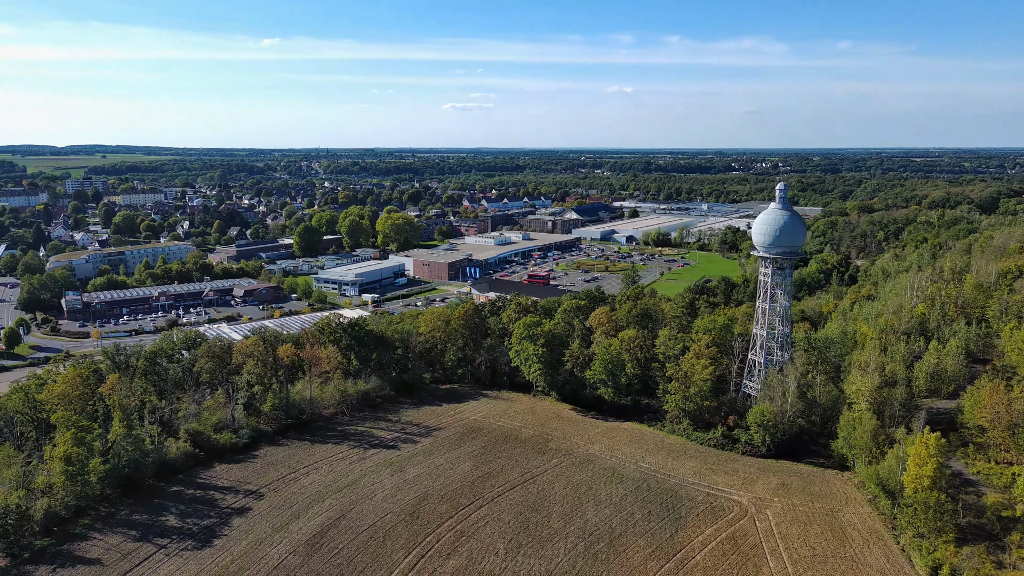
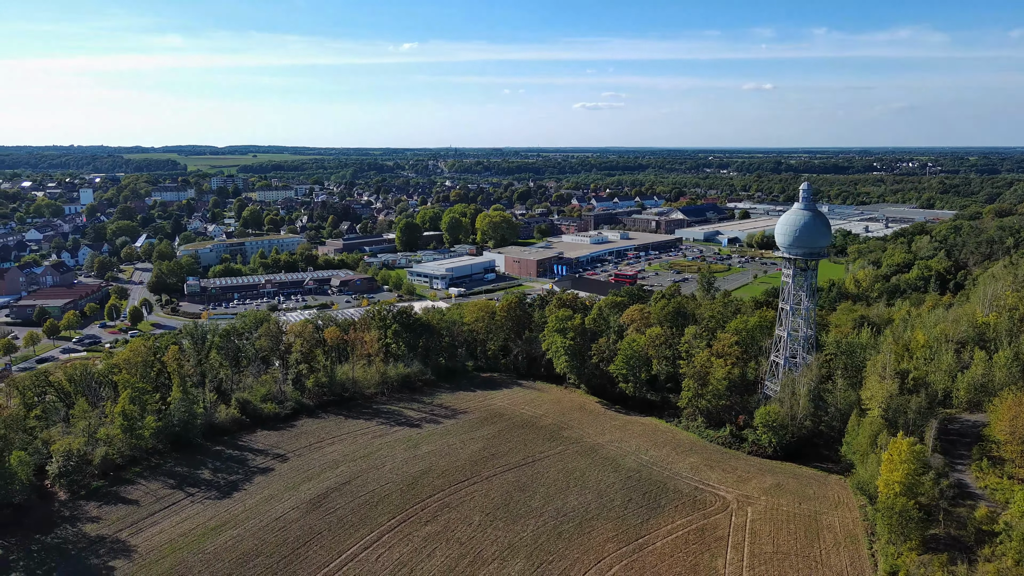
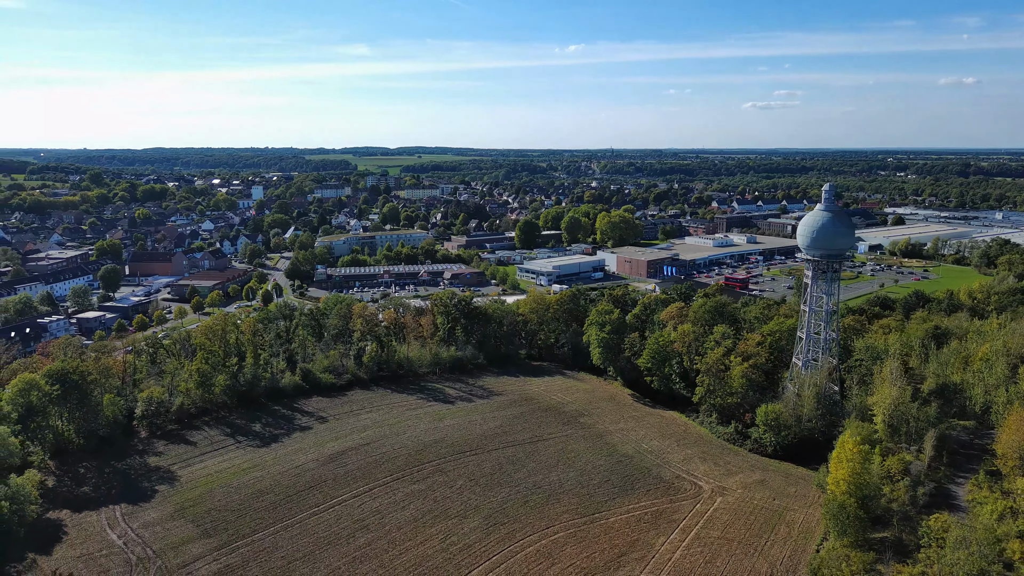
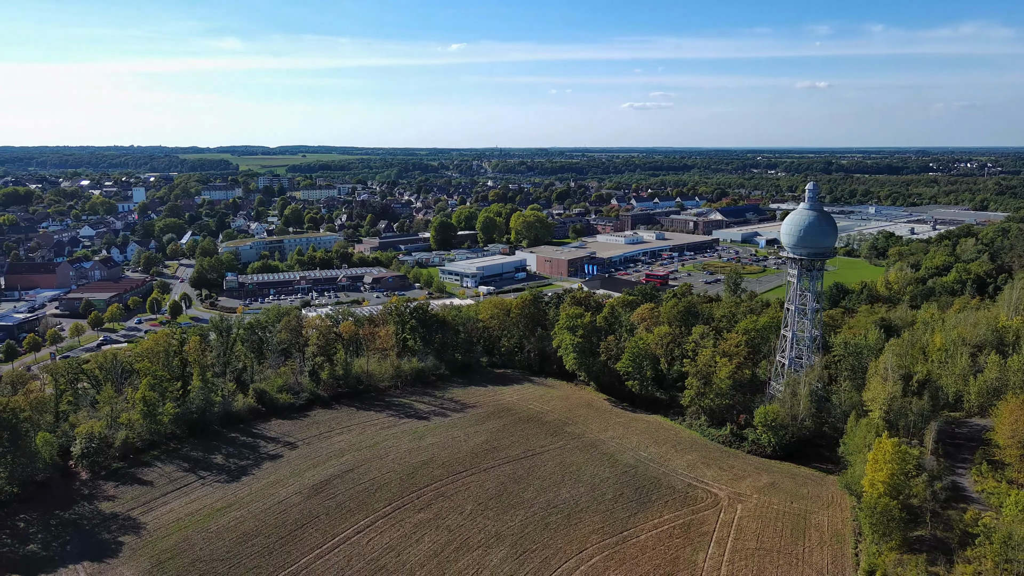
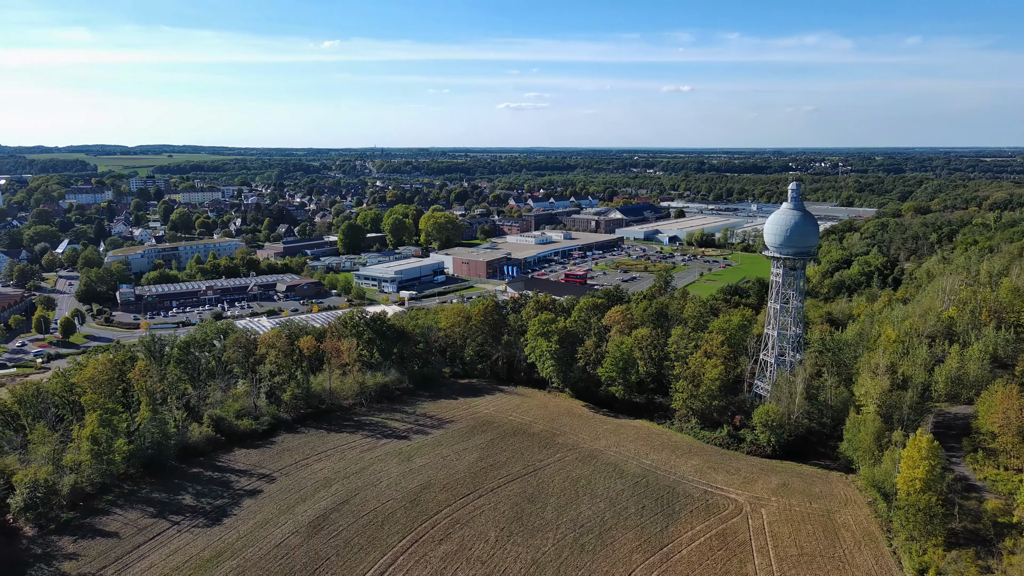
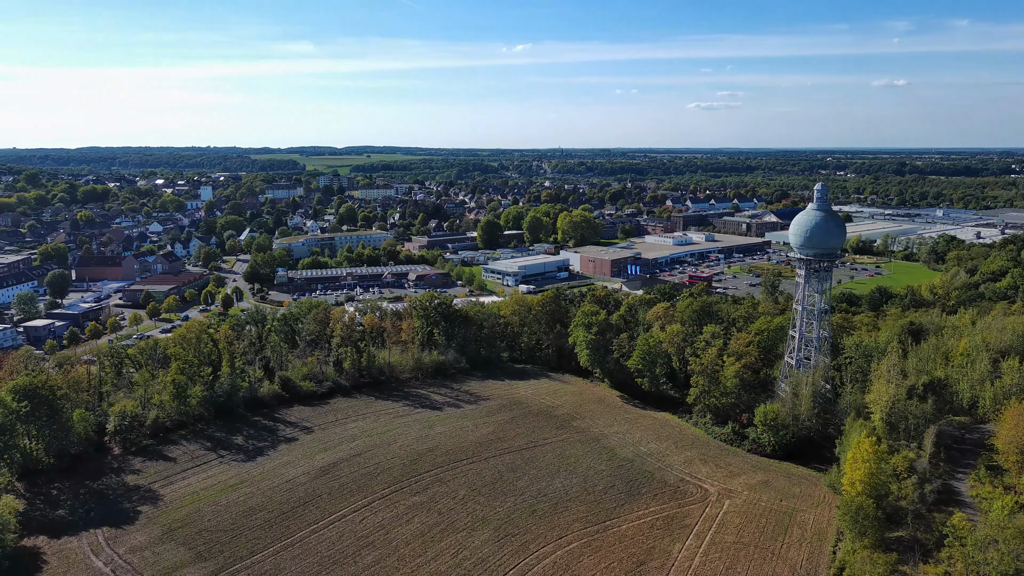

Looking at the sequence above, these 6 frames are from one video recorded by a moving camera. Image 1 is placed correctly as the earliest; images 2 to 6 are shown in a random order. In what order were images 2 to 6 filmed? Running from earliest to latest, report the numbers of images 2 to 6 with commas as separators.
5, 2, 4, 6, 3
